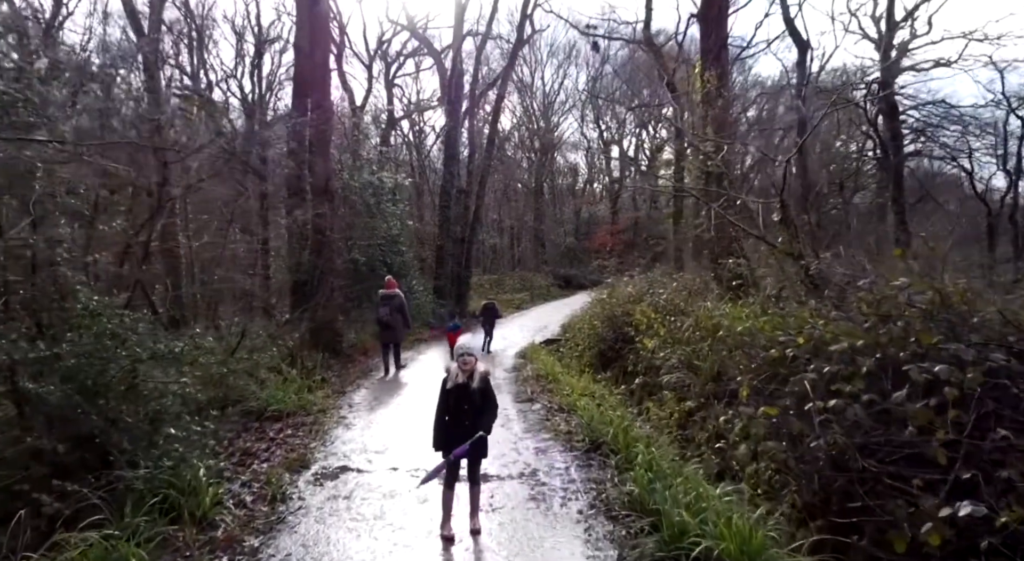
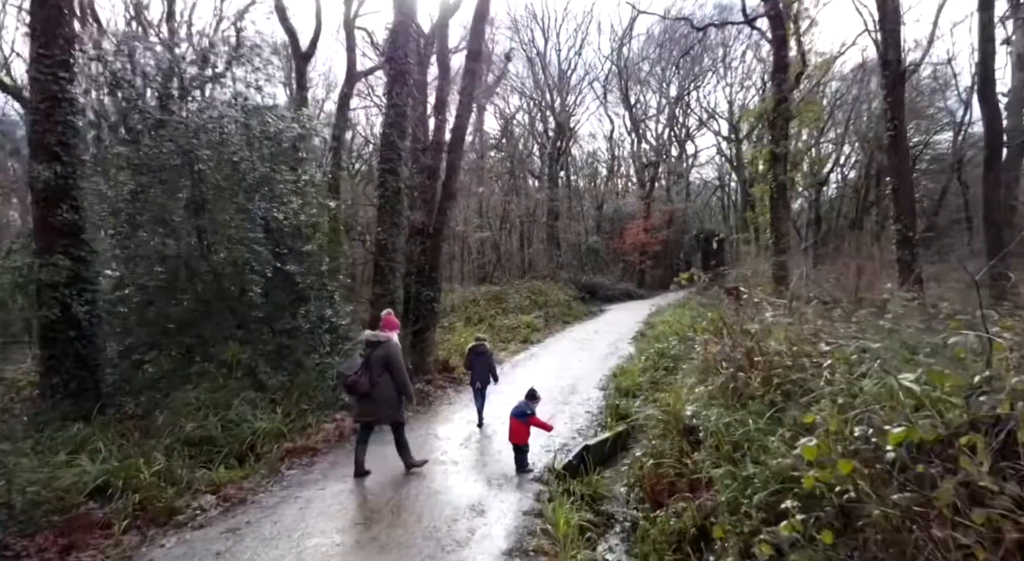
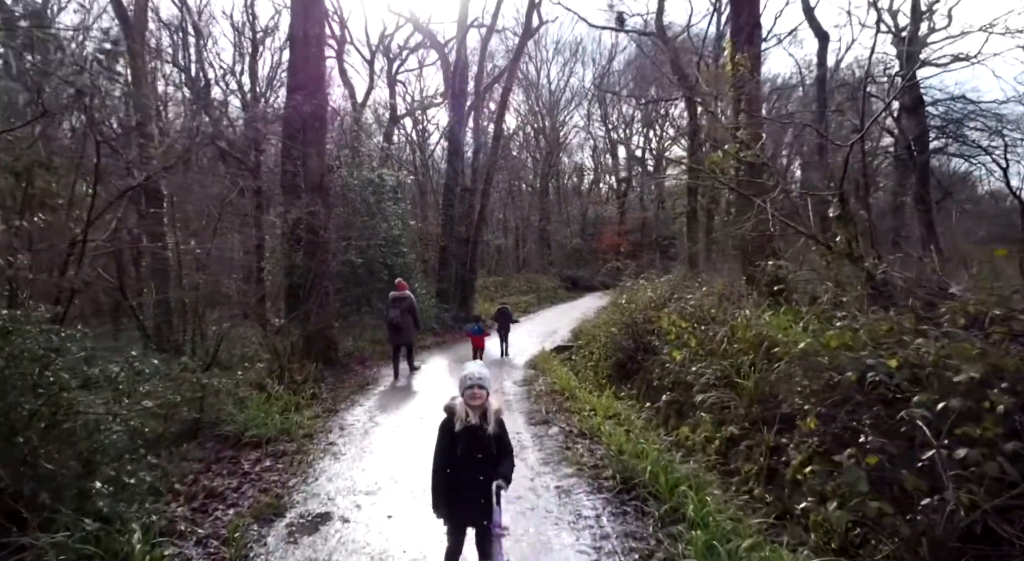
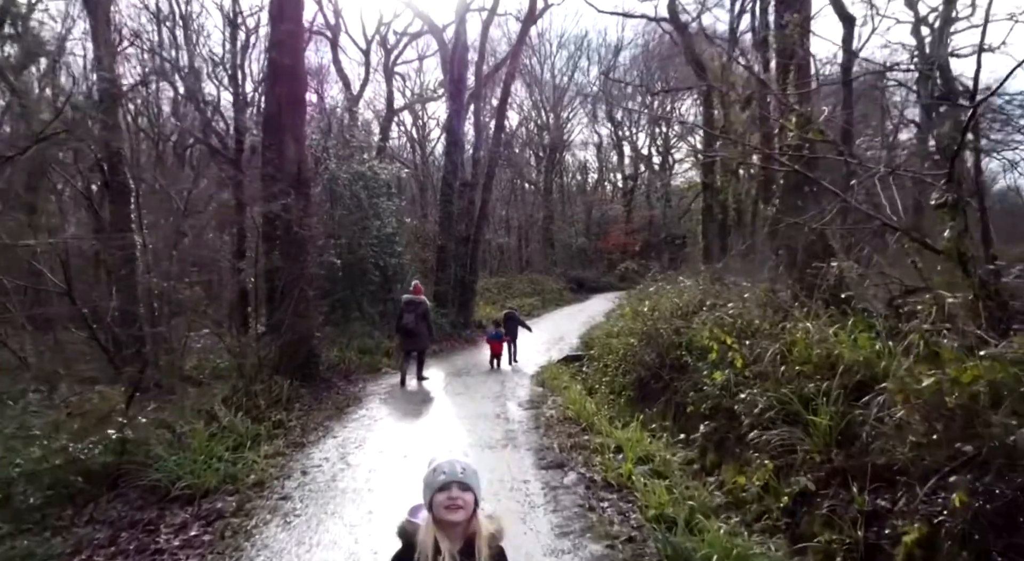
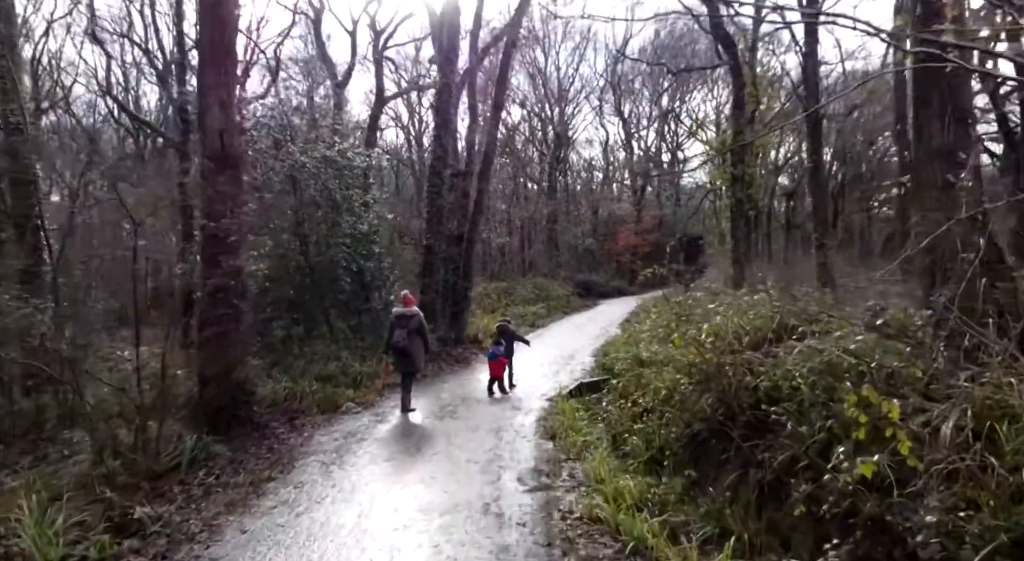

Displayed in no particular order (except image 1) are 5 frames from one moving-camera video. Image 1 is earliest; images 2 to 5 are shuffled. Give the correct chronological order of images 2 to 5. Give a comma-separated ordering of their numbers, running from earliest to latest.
3, 4, 5, 2
